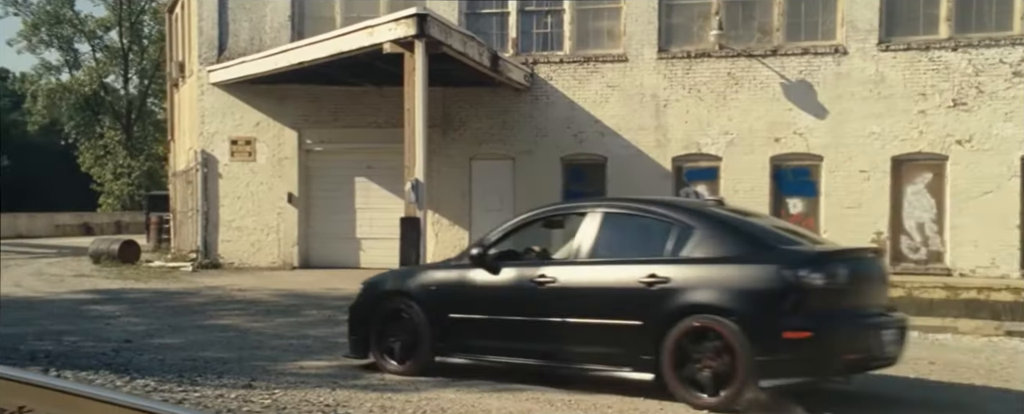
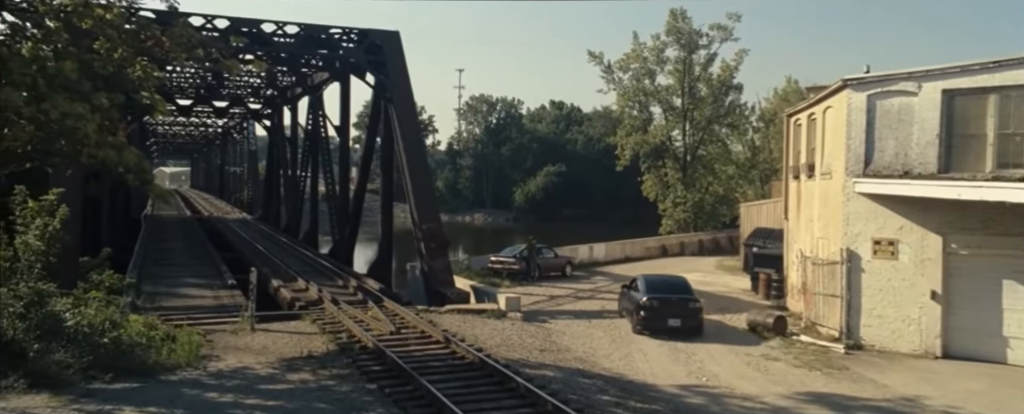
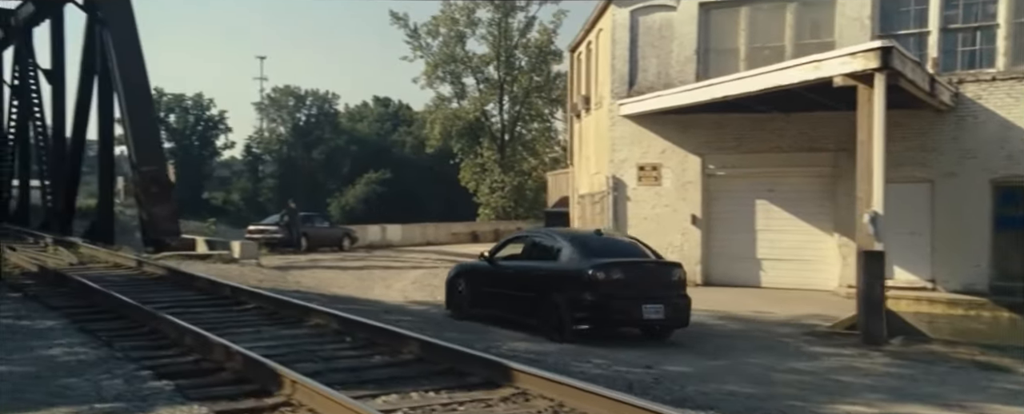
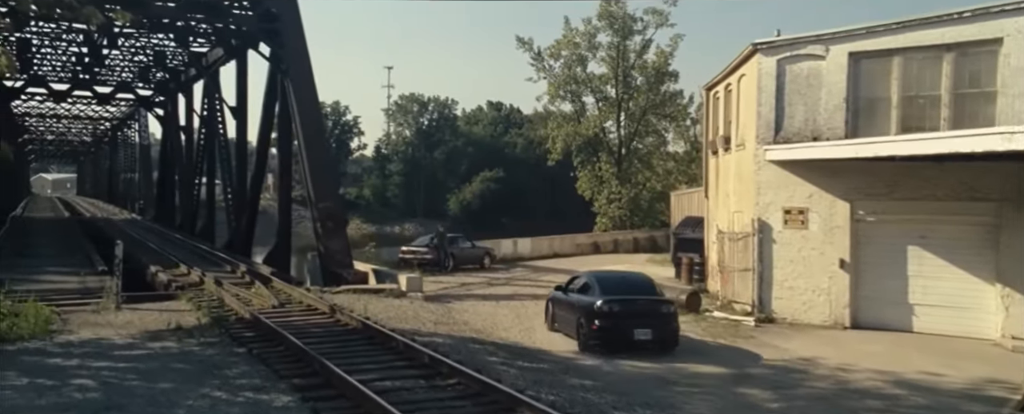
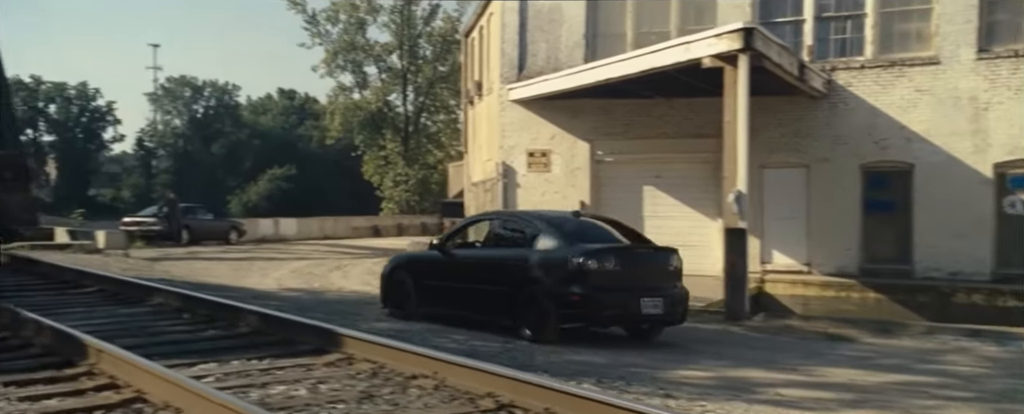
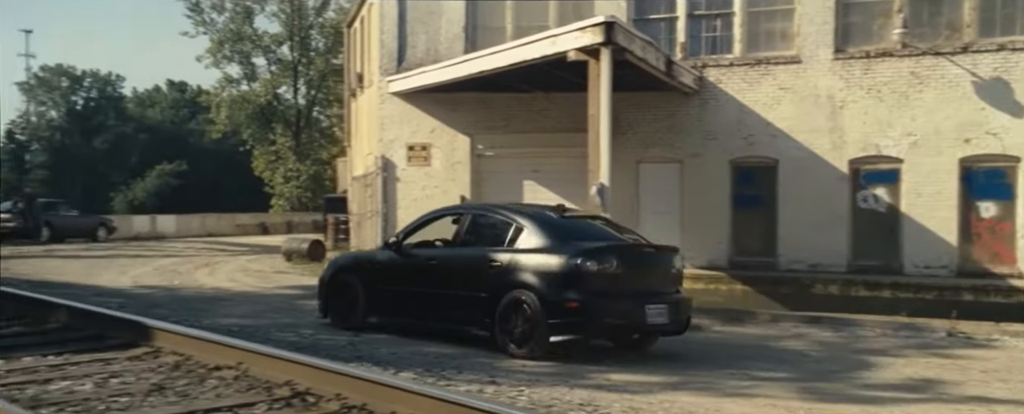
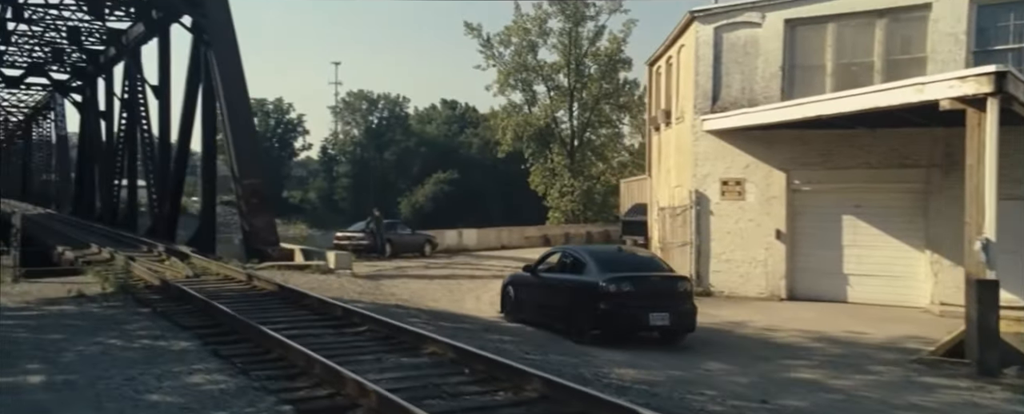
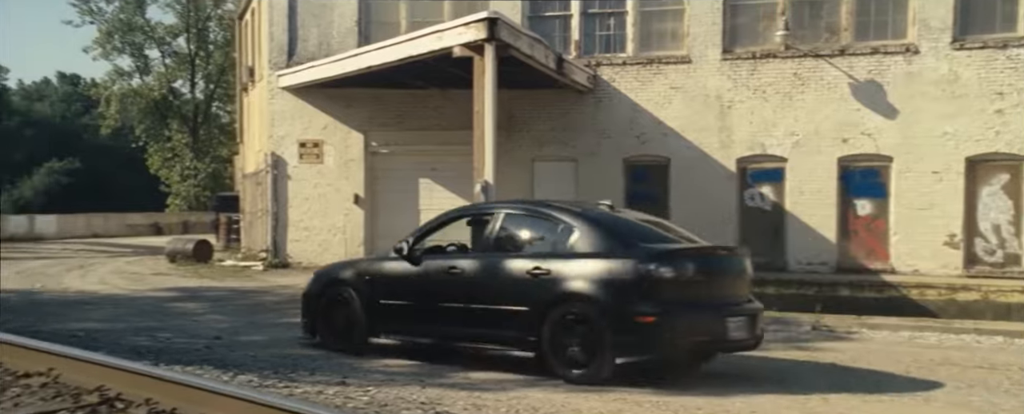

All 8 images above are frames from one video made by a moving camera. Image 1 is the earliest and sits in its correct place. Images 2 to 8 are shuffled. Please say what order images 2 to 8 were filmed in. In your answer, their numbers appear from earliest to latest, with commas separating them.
8, 6, 5, 3, 7, 4, 2
